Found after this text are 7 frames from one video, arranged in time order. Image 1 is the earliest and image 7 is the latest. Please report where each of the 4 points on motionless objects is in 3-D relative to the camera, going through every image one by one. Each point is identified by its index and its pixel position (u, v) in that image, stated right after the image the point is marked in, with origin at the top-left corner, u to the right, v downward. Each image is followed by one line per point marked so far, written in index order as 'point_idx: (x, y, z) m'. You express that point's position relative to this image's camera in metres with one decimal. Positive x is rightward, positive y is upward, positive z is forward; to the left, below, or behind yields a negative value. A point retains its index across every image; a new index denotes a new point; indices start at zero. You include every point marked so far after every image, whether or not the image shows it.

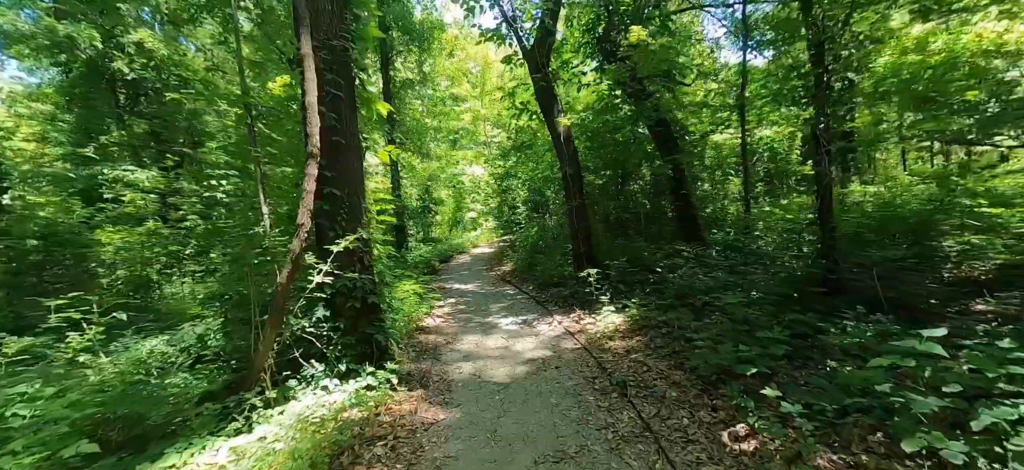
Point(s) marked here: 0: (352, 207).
0: (-1.6, +0.3, +4.2) m
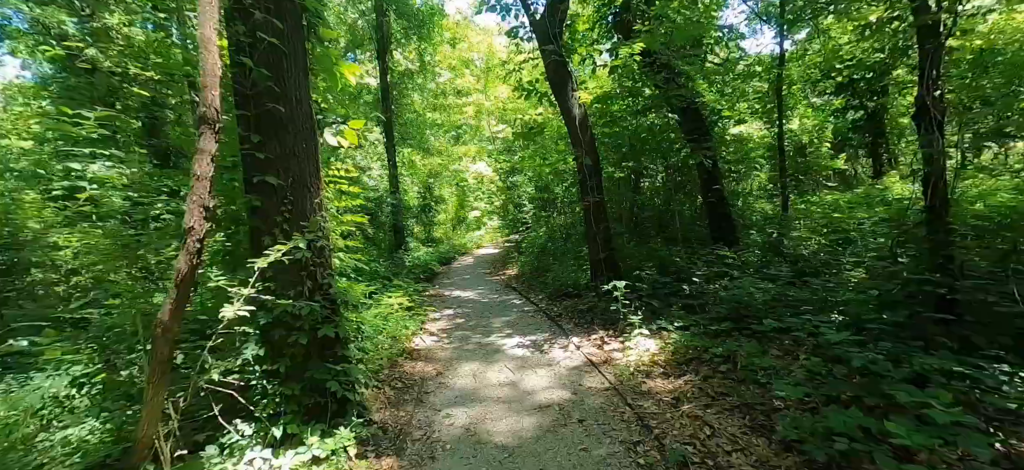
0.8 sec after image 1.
0: (-1.6, +0.2, +3.1) m
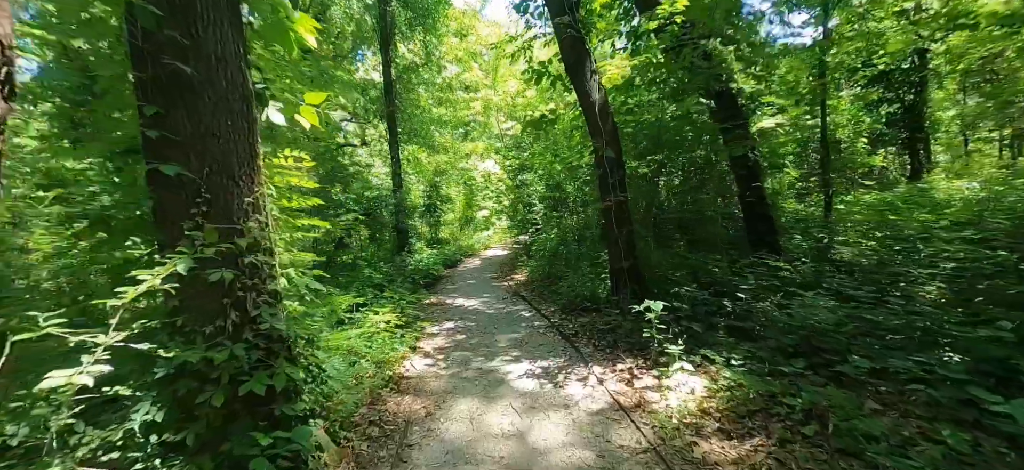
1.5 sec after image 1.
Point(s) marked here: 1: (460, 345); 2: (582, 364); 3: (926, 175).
0: (-1.5, +0.2, +2.2) m
1: (-0.7, -1.5, +5.8) m
2: (+0.7, -1.4, +4.4) m
3: (+10.1, +1.5, +10.3) m
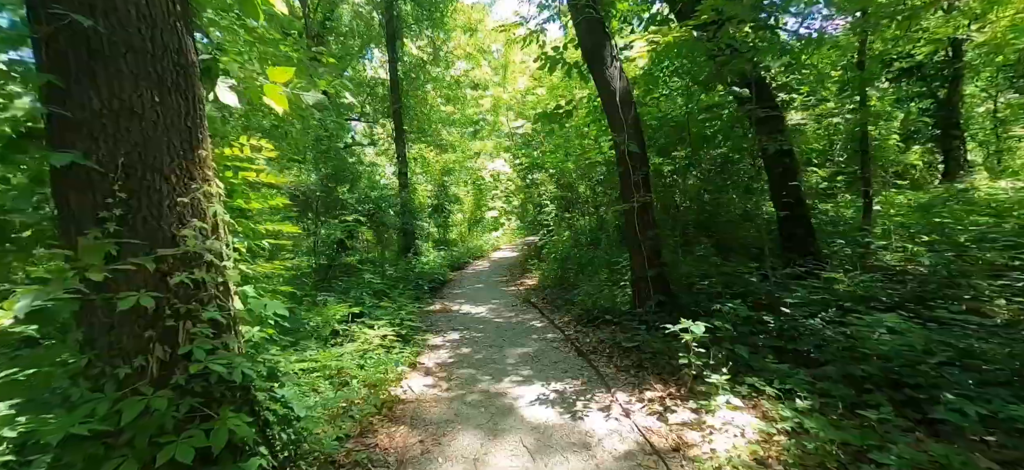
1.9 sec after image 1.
0: (-1.5, +0.1, +1.7) m
1: (-0.6, -1.6, +5.2) m
2: (+0.8, -1.4, +3.9) m
3: (+10.4, +1.4, +9.5) m
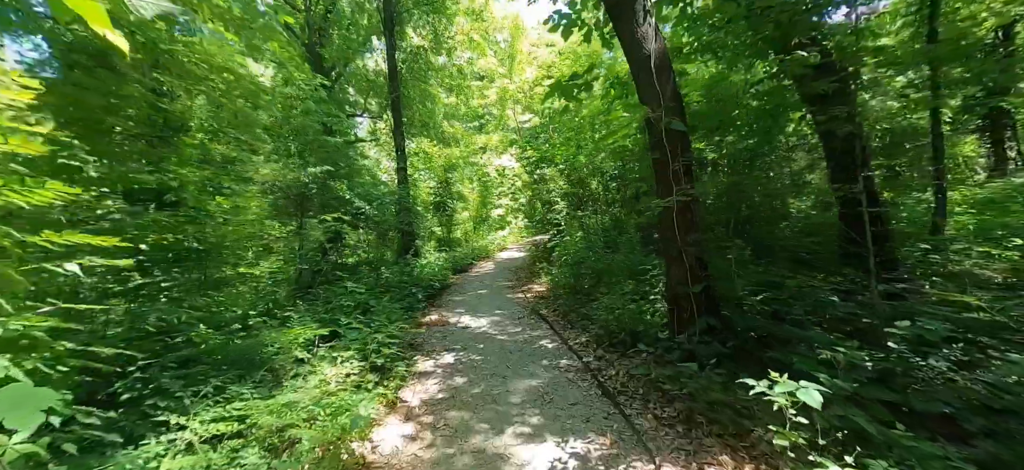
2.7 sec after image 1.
0: (-1.5, +0.1, +0.6) m
1: (-0.5, -1.6, +4.2) m
2: (+0.9, -1.5, +2.8) m
3: (+10.5, +1.4, +8.3) m
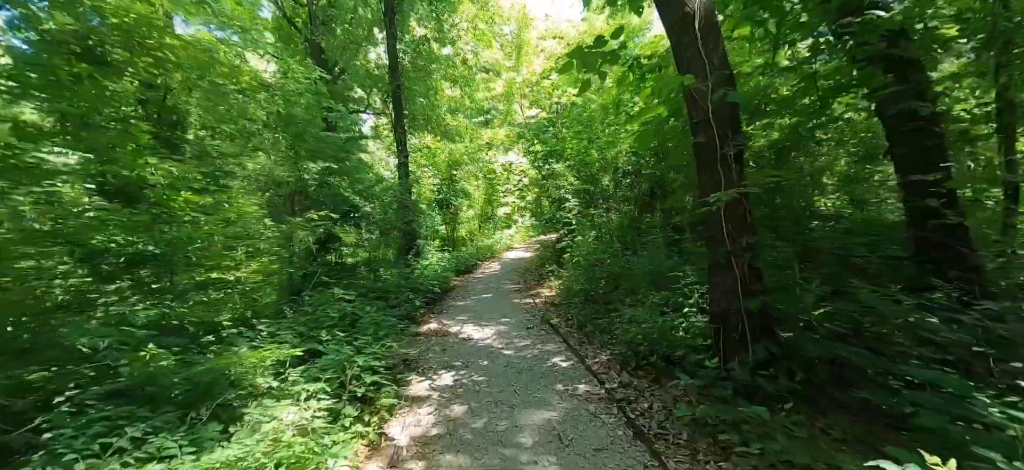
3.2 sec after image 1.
0: (-1.5, 0.0, -0.1) m
1: (-0.5, -1.6, +3.5) m
2: (+0.9, -1.5, +2.1) m
3: (+10.6, +1.4, +7.4) m
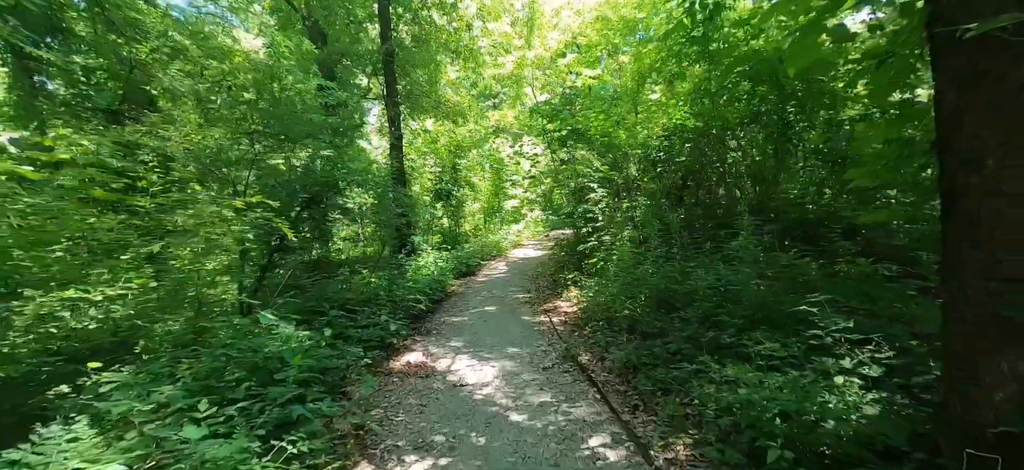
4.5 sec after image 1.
0: (-1.4, -0.1, -1.9) m
1: (-0.4, -1.7, +1.6) m
2: (+1.0, -1.6, +0.2) m
3: (+10.8, +1.3, +5.3) m
